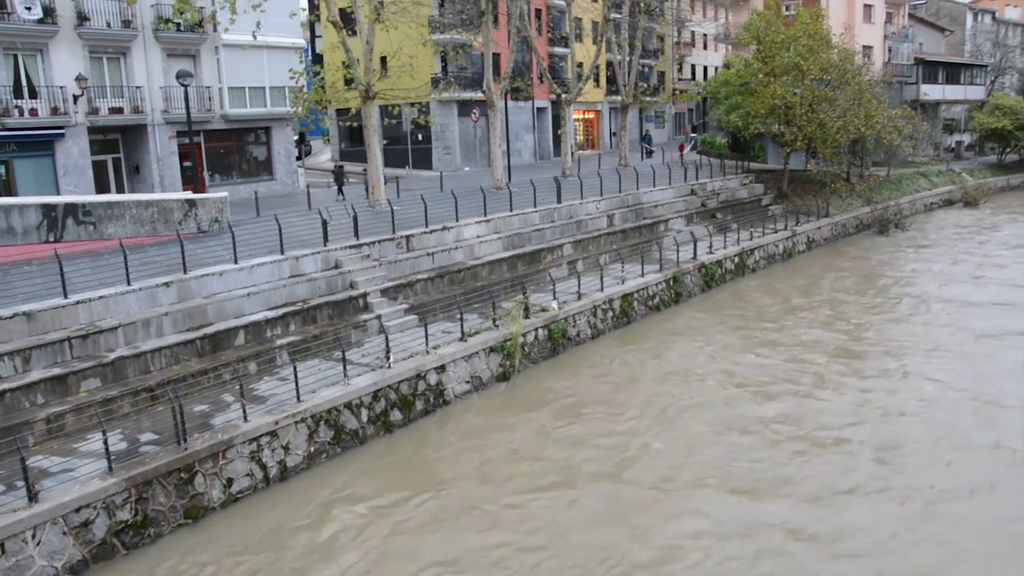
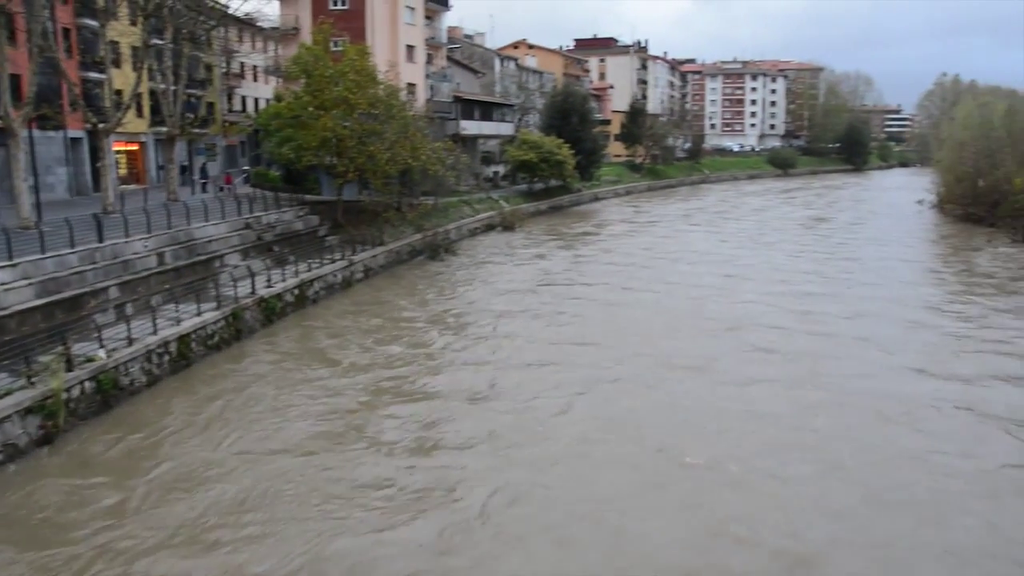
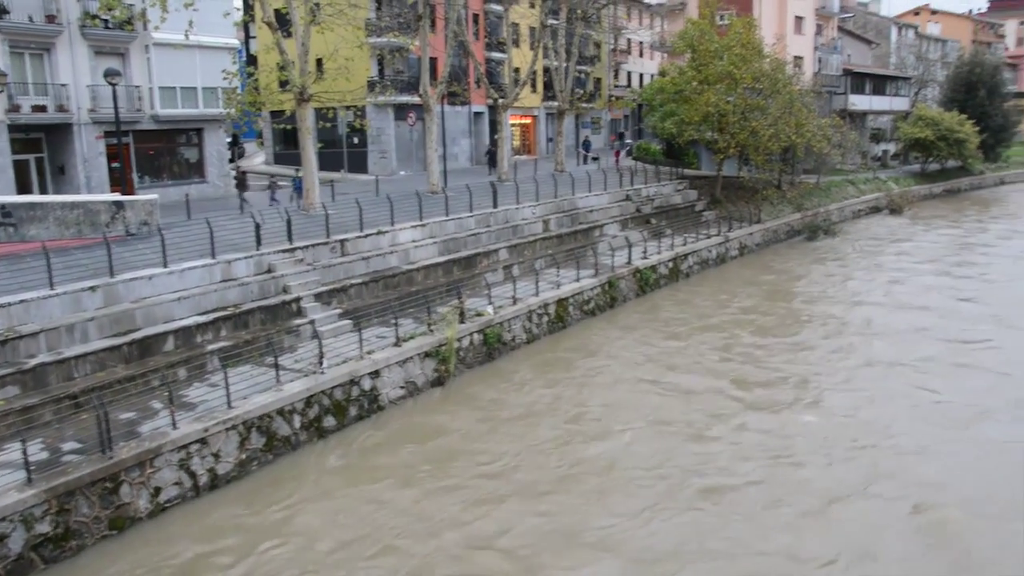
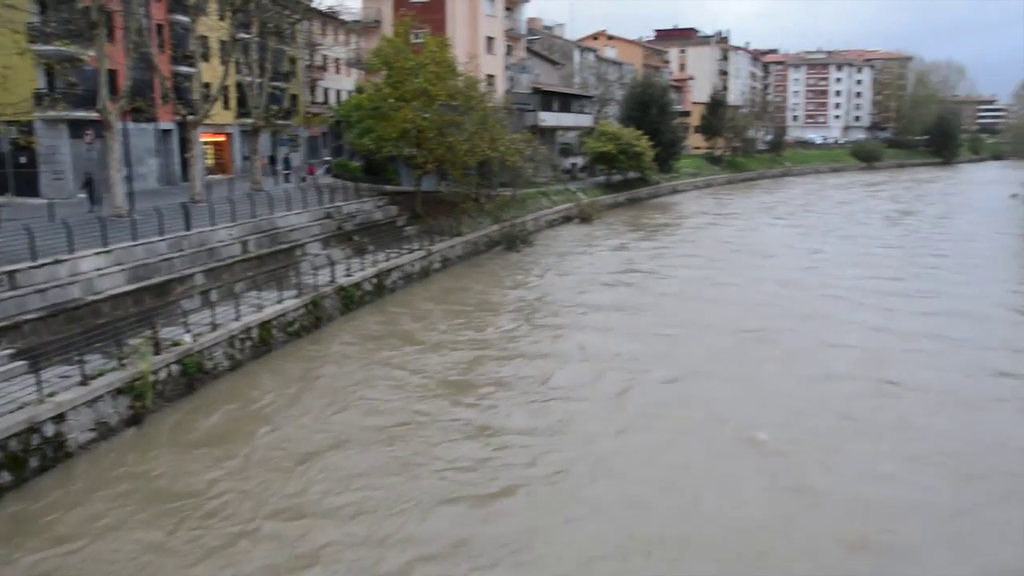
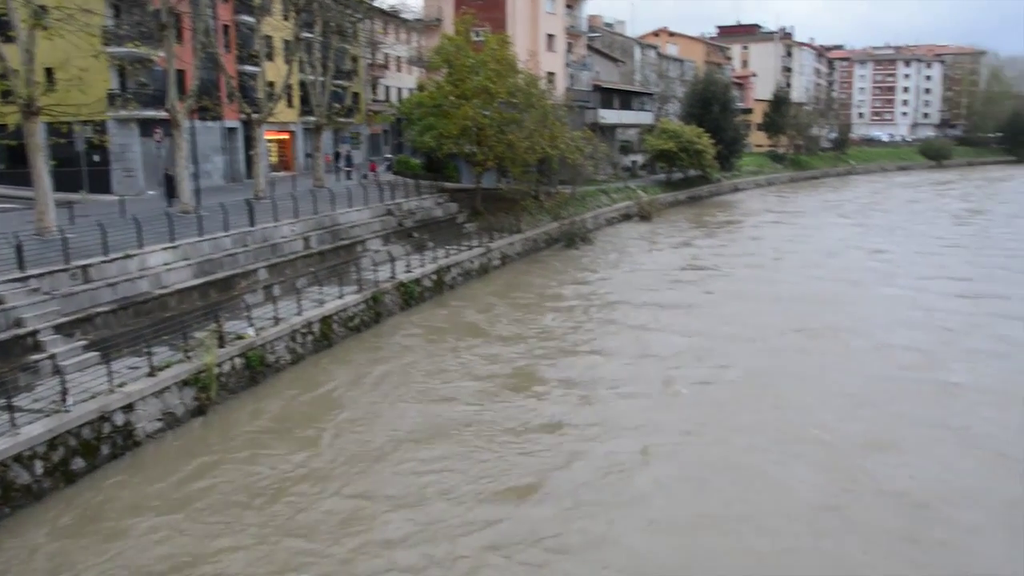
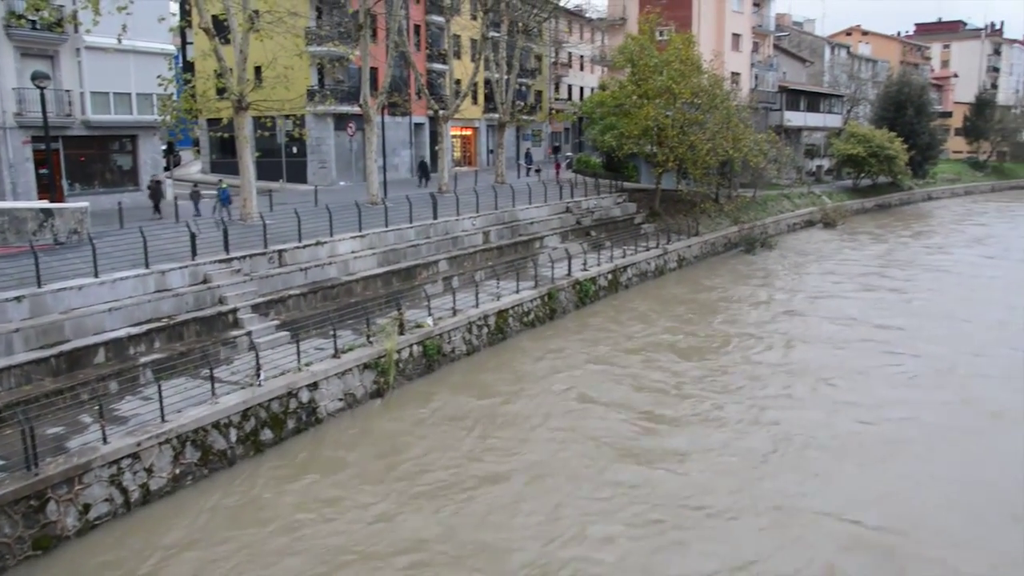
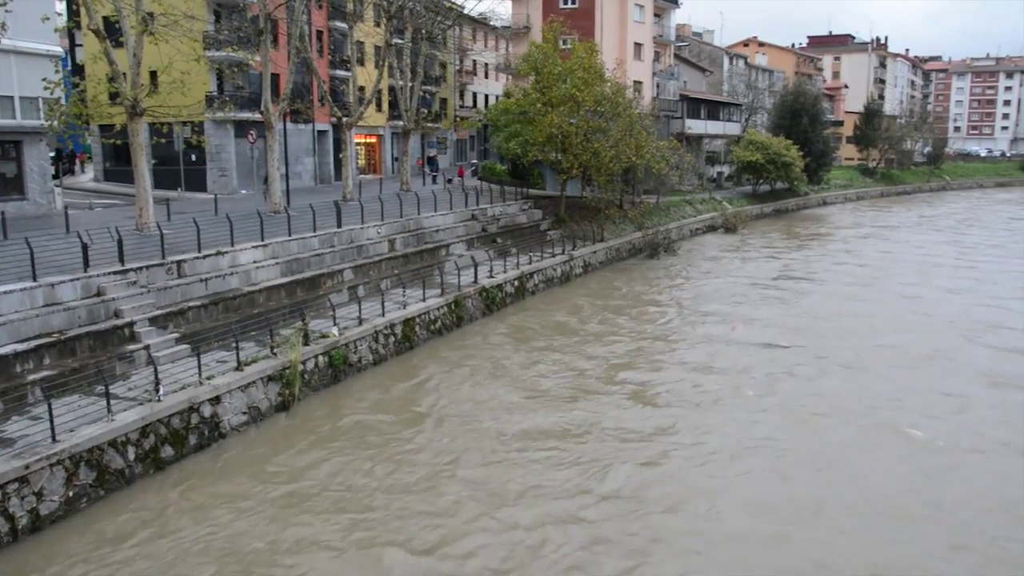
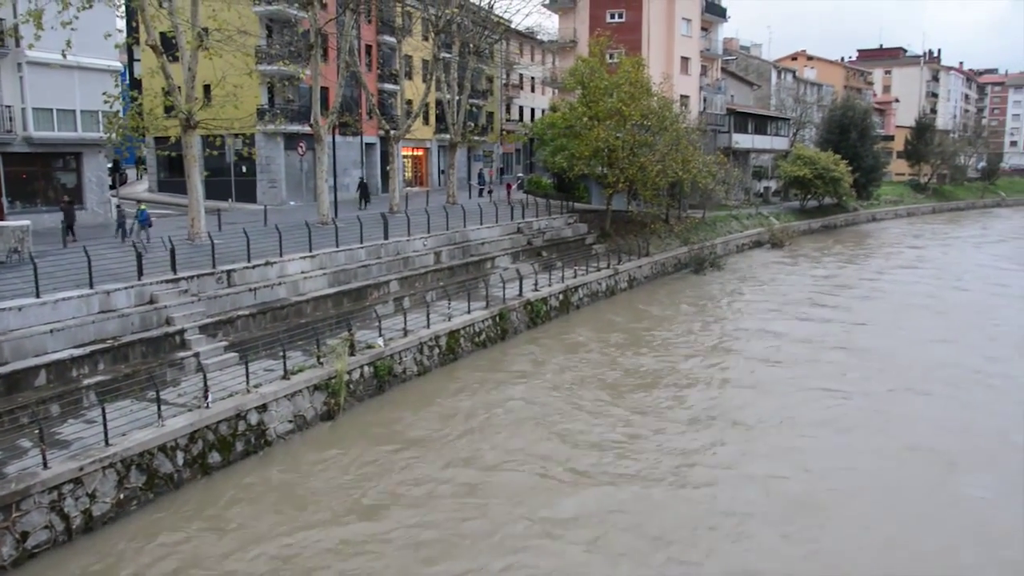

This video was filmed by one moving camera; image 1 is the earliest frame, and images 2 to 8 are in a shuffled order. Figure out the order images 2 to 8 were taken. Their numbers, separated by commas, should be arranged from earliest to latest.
3, 6, 8, 7, 5, 4, 2
